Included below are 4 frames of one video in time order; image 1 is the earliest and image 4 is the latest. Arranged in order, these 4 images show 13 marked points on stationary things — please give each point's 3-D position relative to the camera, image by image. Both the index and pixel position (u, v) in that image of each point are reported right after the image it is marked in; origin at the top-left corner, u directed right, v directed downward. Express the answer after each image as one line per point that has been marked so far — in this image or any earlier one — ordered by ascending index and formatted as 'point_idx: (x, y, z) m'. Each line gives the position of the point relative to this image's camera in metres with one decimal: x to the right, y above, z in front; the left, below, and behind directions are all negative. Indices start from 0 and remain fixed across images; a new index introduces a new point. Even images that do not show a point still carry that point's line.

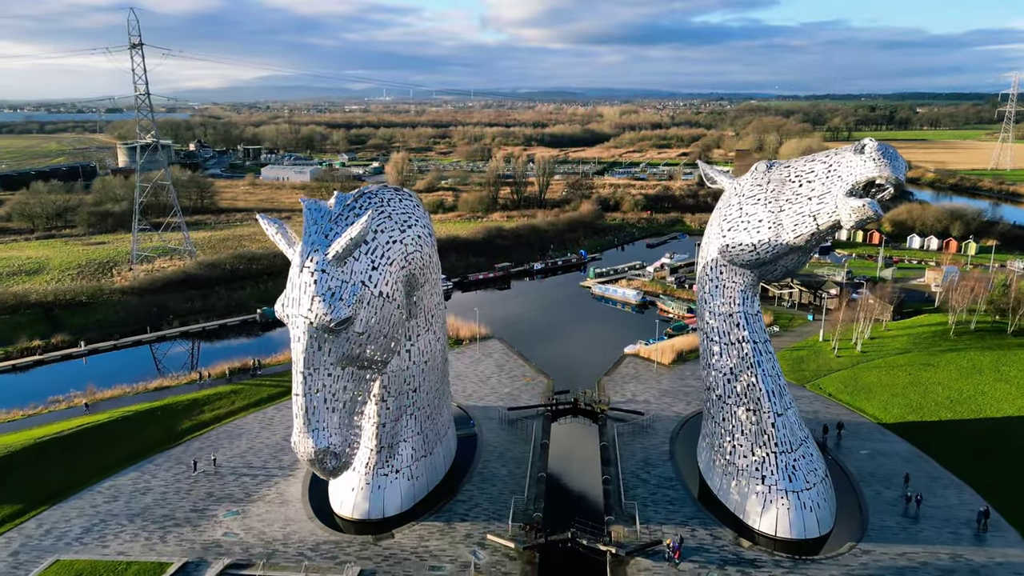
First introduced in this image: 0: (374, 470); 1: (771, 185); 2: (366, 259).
0: (-8.3, -11.0, +14.3) m
1: (+16.0, +6.3, +14.6) m
2: (-7.8, +1.6, +12.7) m
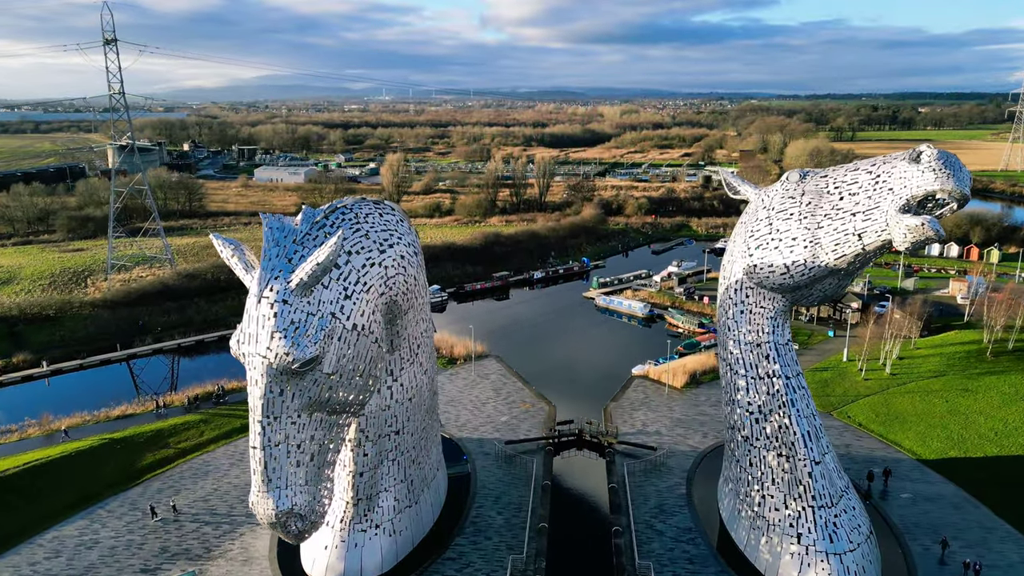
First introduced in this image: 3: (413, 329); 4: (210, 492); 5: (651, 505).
0: (-8.5, -12.4, +12.4) m
1: (+15.8, +4.9, +12.7) m
2: (-8.0, +0.1, +10.8) m
3: (-5.5, -2.2, +13.1) m
4: (-19.7, -13.3, +15.4) m
5: (+8.6, -13.5, +14.6) m
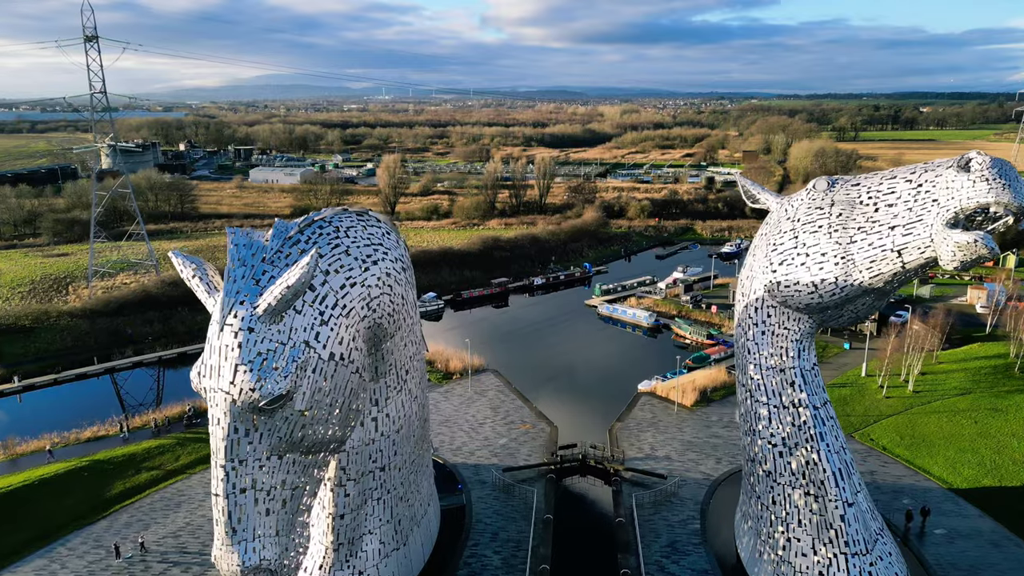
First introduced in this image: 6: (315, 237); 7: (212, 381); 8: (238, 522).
0: (-8.6, -13.4, +11.1) m
1: (+15.7, +3.9, +11.4) m
2: (-8.1, -0.9, +9.6) m
3: (-5.6, -3.2, +11.9) m
4: (-19.8, -14.3, +14.1) m
5: (+8.5, -14.4, +13.4) m
6: (-8.5, +2.1, +10.2) m
7: (-11.6, -3.6, +9.1) m
8: (-10.6, -9.1, +9.2) m
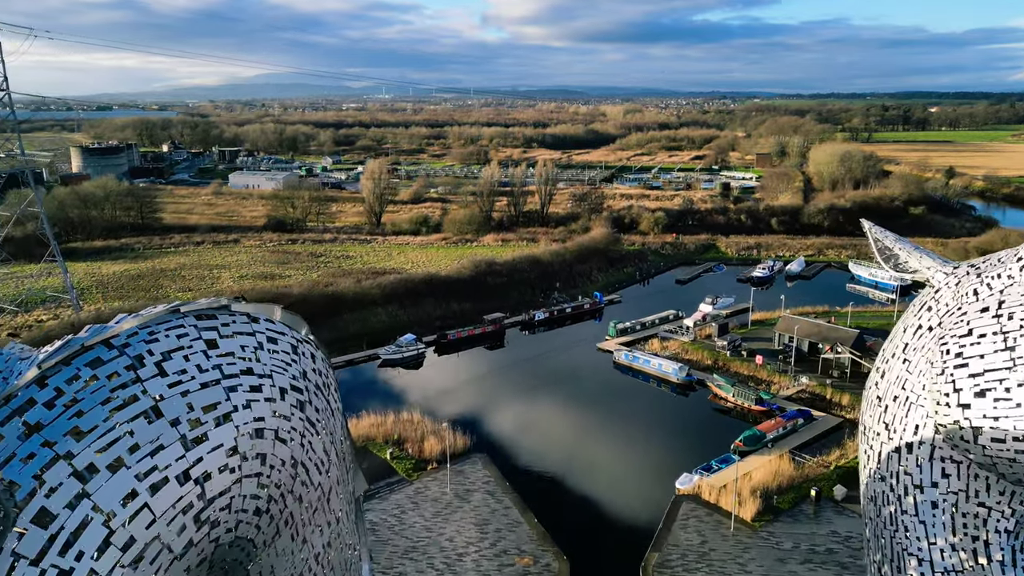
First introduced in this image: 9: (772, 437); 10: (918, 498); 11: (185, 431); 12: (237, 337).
0: (-9.0, -17.7, +5.8) m
1: (+15.3, -0.4, +6.1) m
2: (-8.5, -5.1, +4.2) m
3: (-6.0, -7.5, +6.5) m
4: (-20.2, -18.5, +8.8) m
5: (+8.1, -18.7, +8.1) m
6: (-8.9, -2.1, +4.8) m
7: (-12.0, -7.8, +3.7) m
8: (-11.1, -13.3, +3.8) m
9: (+19.7, -11.1, +17.9) m
10: (+12.5, -6.5, +7.2) m
11: (-7.3, -3.2, +5.2) m
12: (-7.1, -1.4, +6.0) m
